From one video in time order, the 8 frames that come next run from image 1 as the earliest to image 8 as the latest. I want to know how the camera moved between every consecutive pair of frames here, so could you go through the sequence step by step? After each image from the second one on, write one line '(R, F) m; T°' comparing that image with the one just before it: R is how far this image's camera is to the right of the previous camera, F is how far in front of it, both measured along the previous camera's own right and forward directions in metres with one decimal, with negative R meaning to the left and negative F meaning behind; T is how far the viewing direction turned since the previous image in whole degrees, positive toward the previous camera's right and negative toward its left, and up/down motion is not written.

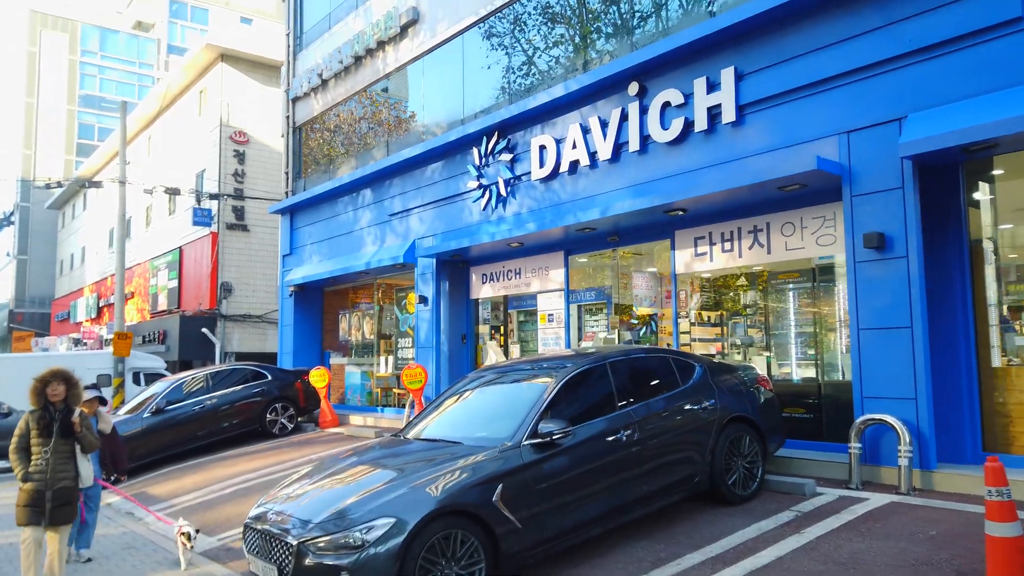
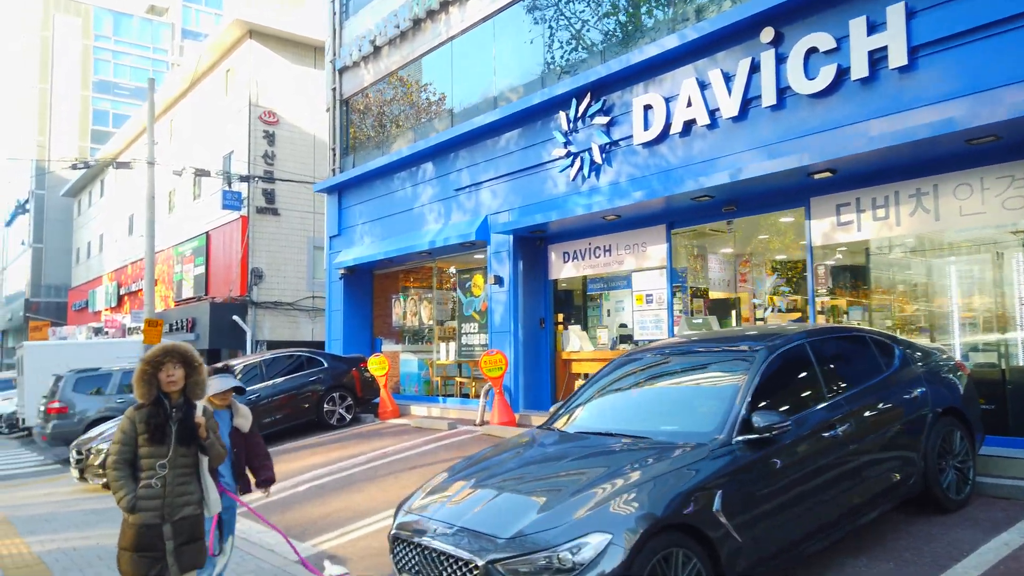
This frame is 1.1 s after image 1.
(-1.3, +1.1) m; 0°
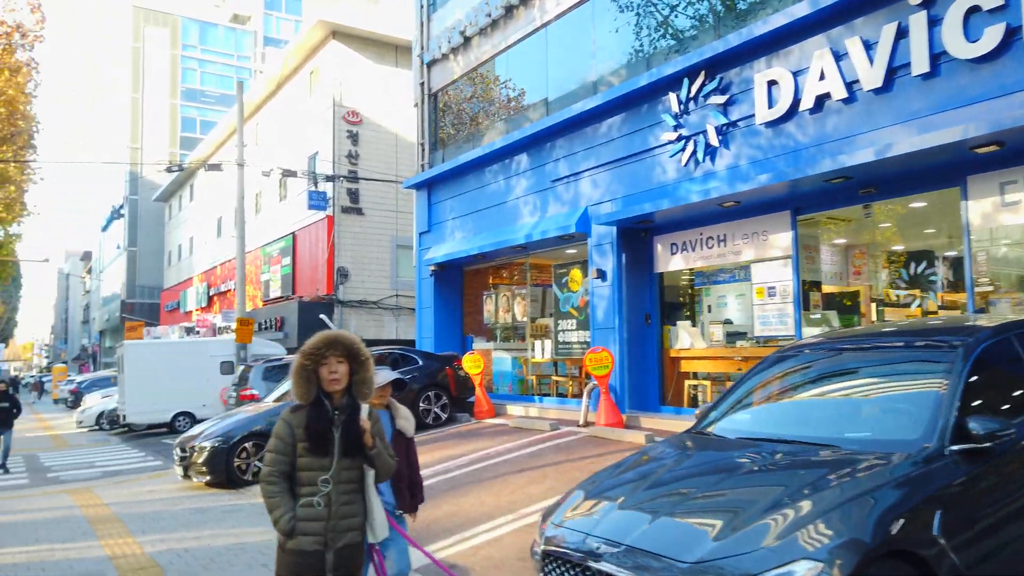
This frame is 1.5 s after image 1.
(-0.5, +0.5) m; -5°
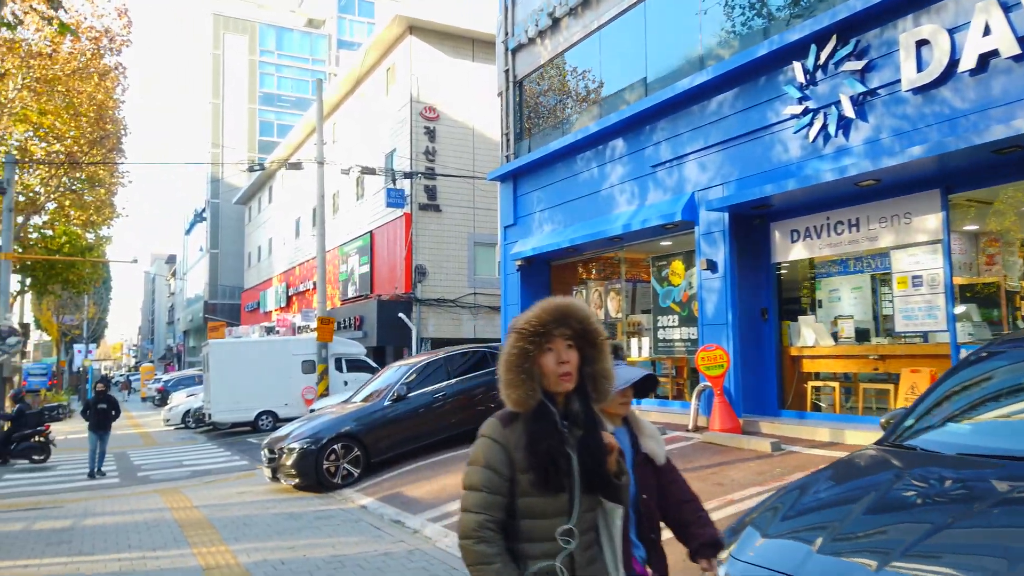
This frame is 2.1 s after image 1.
(-0.5, +0.8) m; -5°
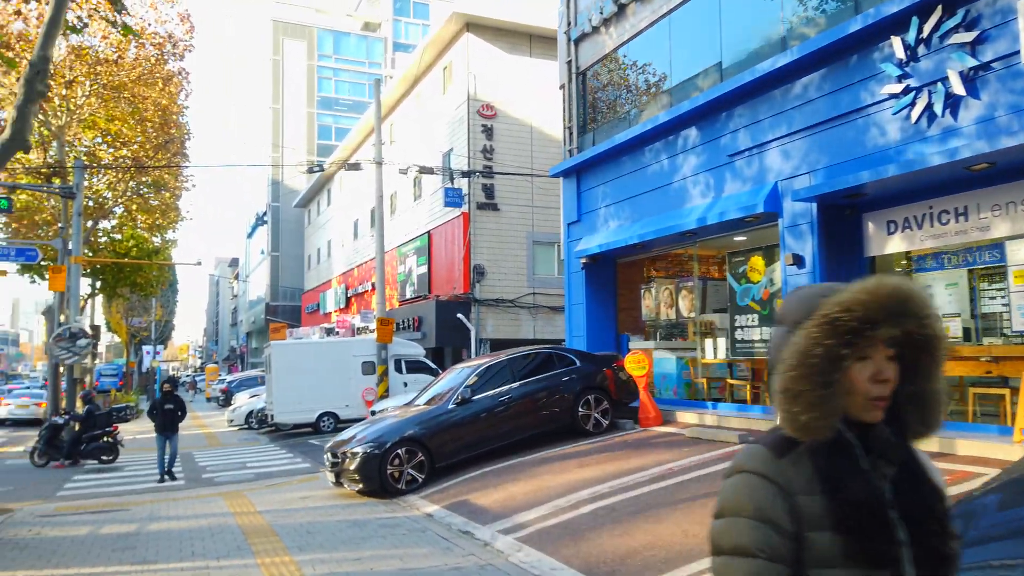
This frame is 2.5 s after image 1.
(-0.2, +0.5) m; -4°
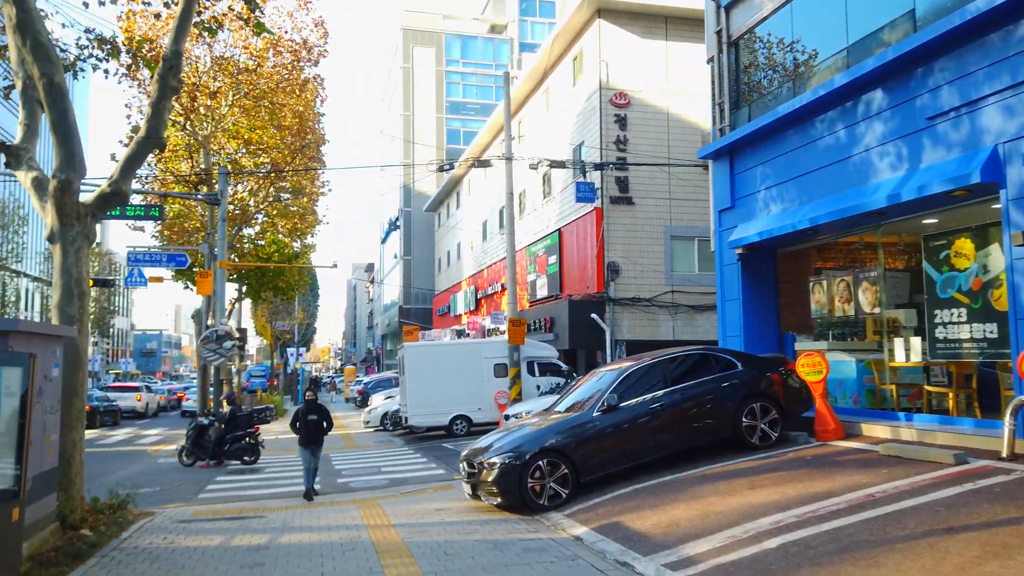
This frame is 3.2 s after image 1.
(-0.3, +1.1) m; -10°
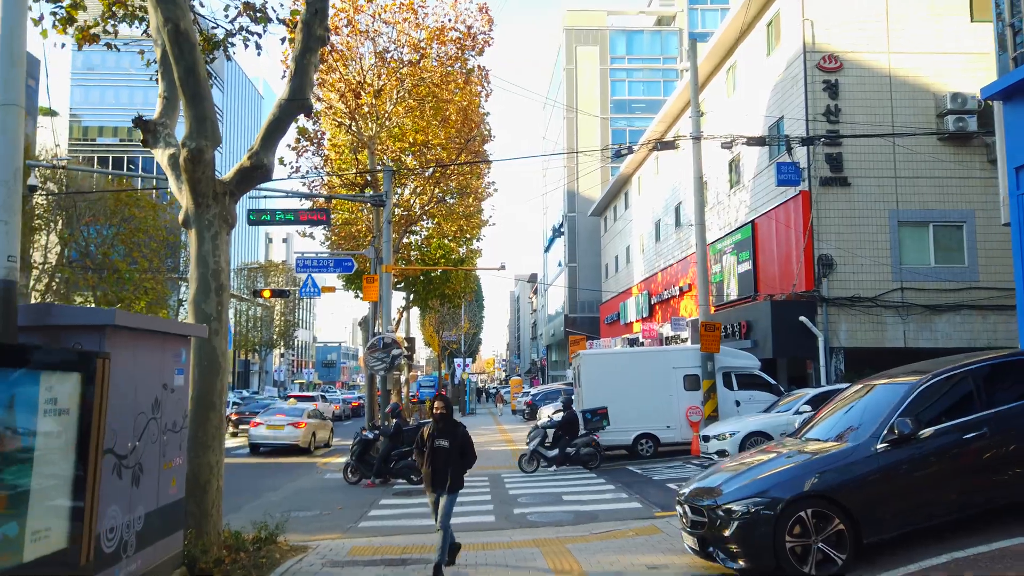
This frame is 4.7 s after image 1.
(-0.8, +2.5) m; -12°
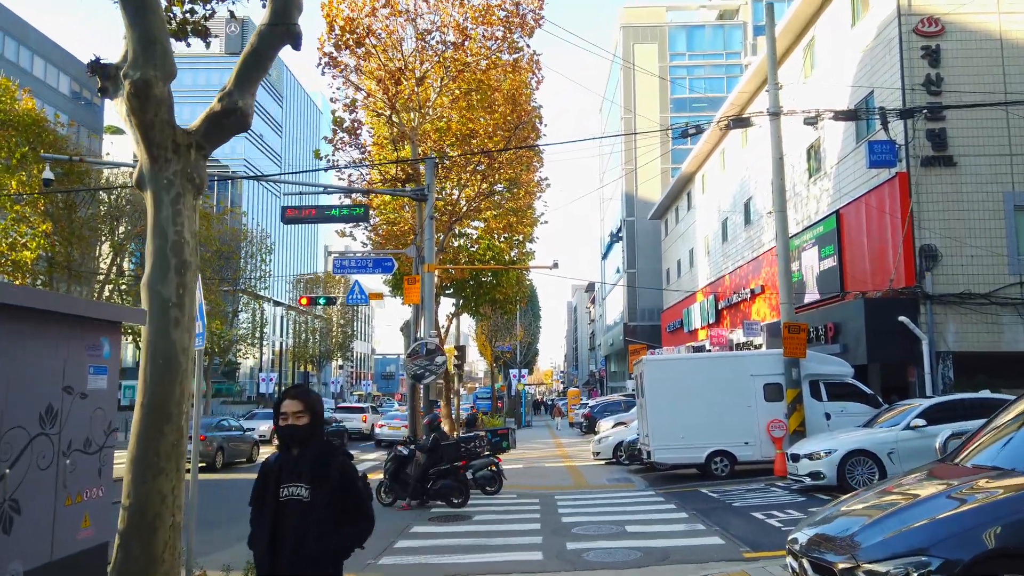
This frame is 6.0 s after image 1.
(+0.1, +2.0) m; -4°
